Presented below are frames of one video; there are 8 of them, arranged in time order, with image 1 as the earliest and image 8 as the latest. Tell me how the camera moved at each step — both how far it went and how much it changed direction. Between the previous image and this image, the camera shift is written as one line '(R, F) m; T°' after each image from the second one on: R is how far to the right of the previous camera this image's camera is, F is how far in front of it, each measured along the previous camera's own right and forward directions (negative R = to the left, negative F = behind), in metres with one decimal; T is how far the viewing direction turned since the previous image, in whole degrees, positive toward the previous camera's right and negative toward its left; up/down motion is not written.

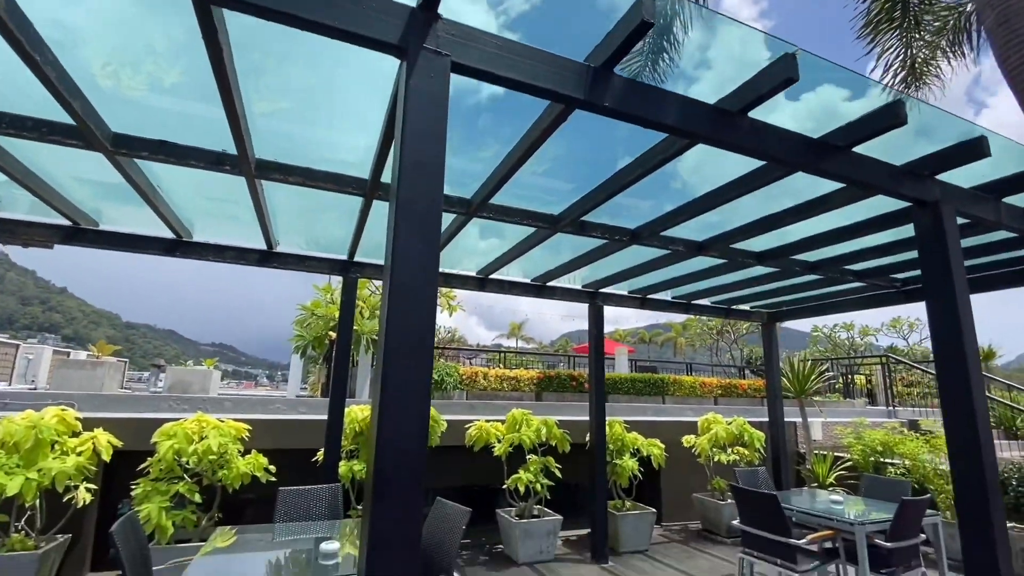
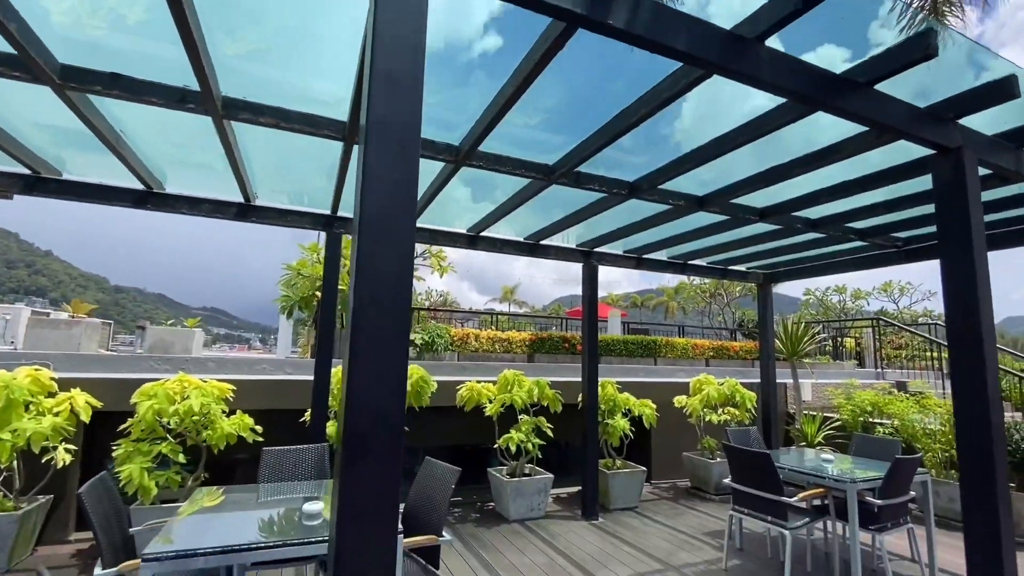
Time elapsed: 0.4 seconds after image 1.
(0.0, +0.1) m; +1°
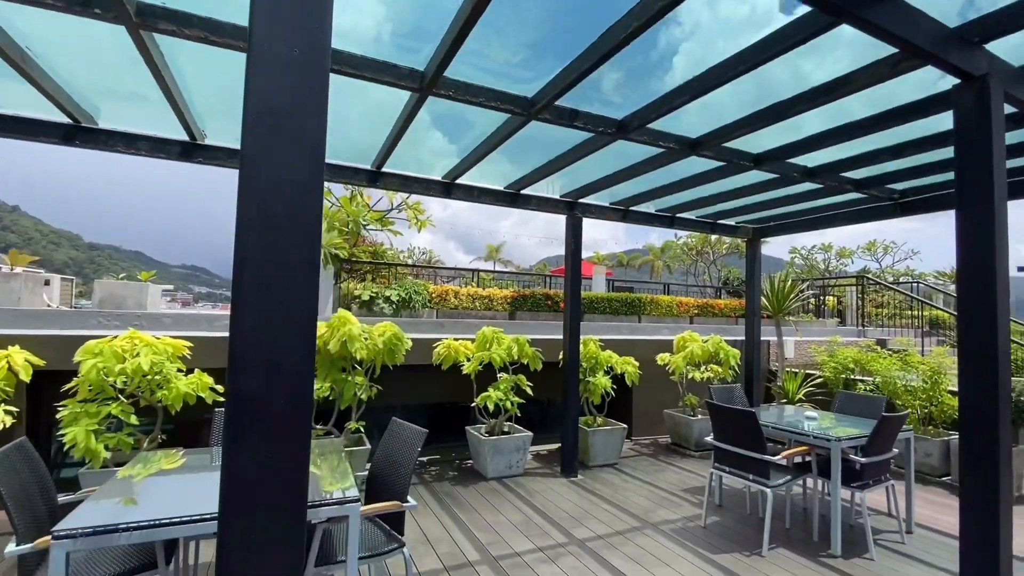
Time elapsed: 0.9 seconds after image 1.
(+0.1, +0.2) m; +2°
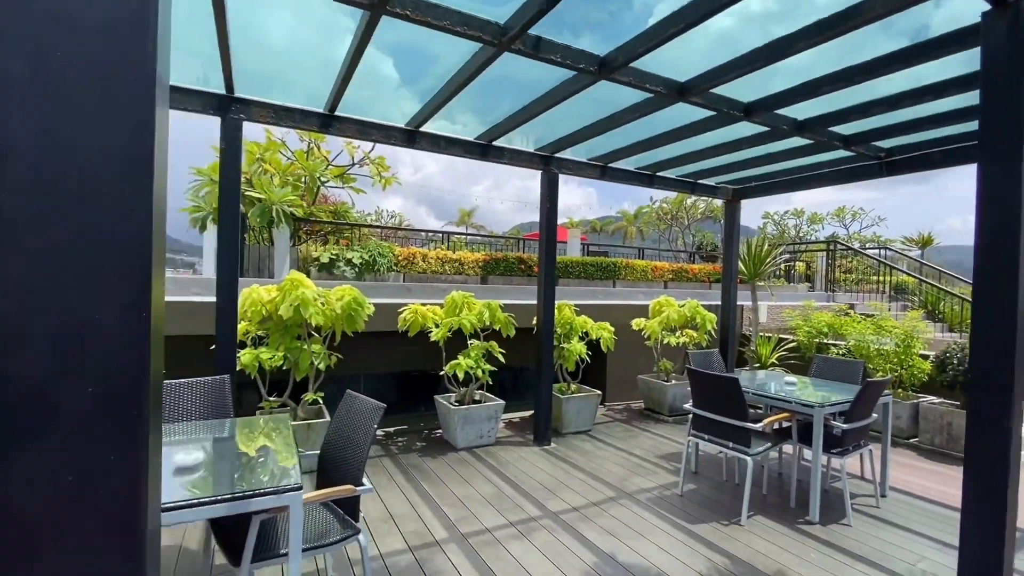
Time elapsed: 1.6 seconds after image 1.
(0.0, +0.3) m; +3°
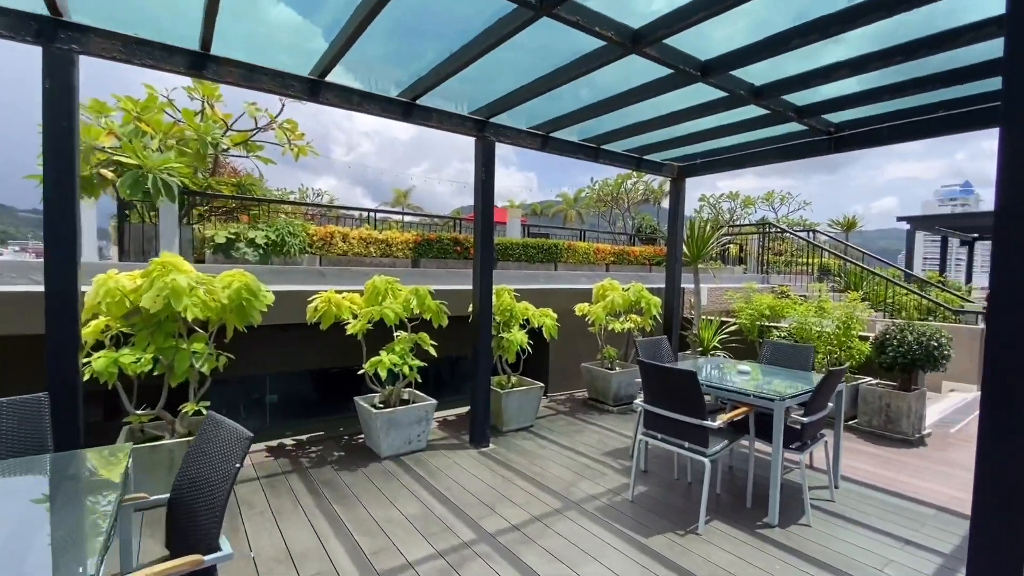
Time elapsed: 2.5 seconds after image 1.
(+0.1, +0.5) m; +7°
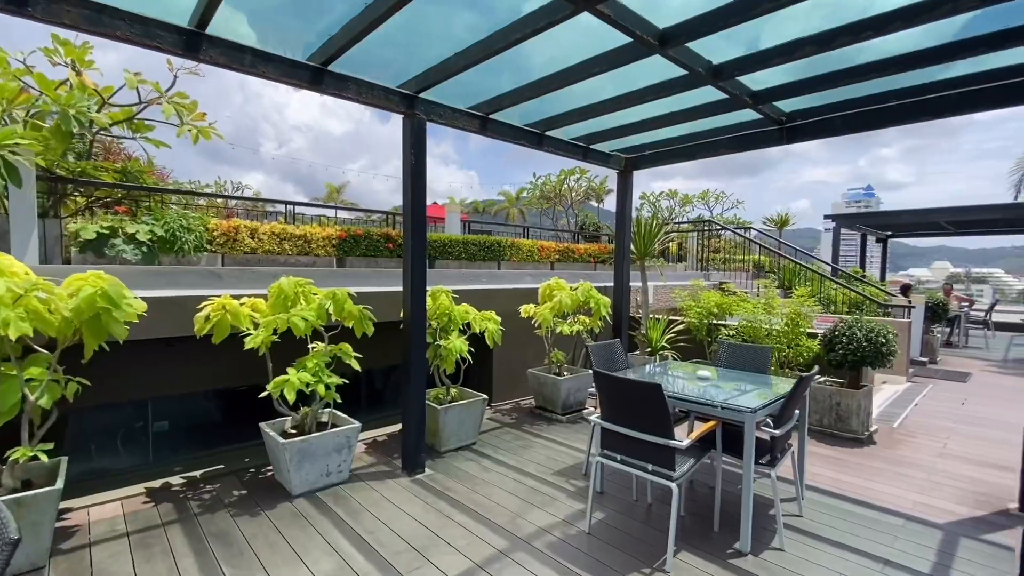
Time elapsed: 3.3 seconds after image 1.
(0.0, +0.4) m; +7°
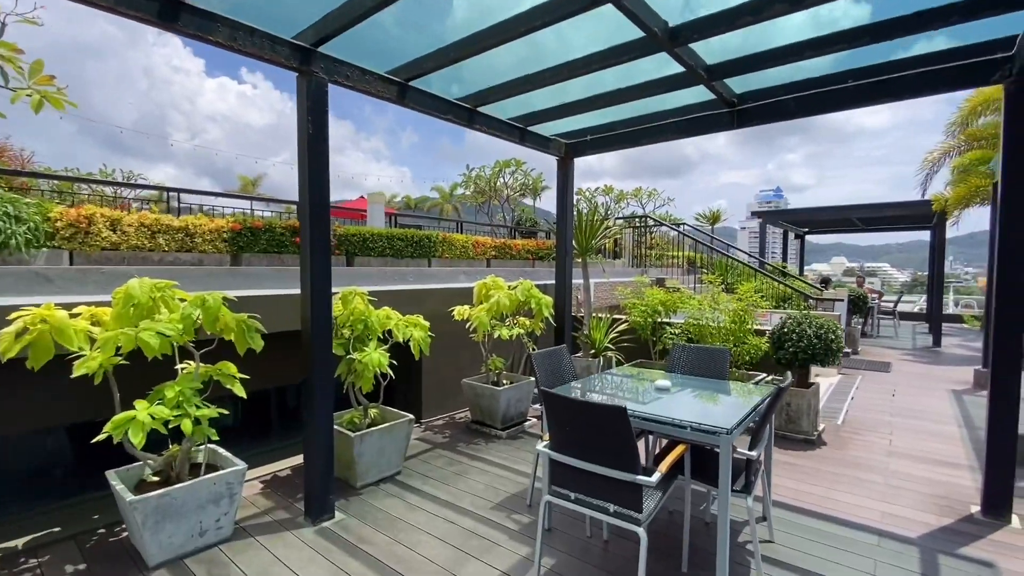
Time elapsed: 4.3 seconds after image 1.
(0.0, +0.5) m; +8°
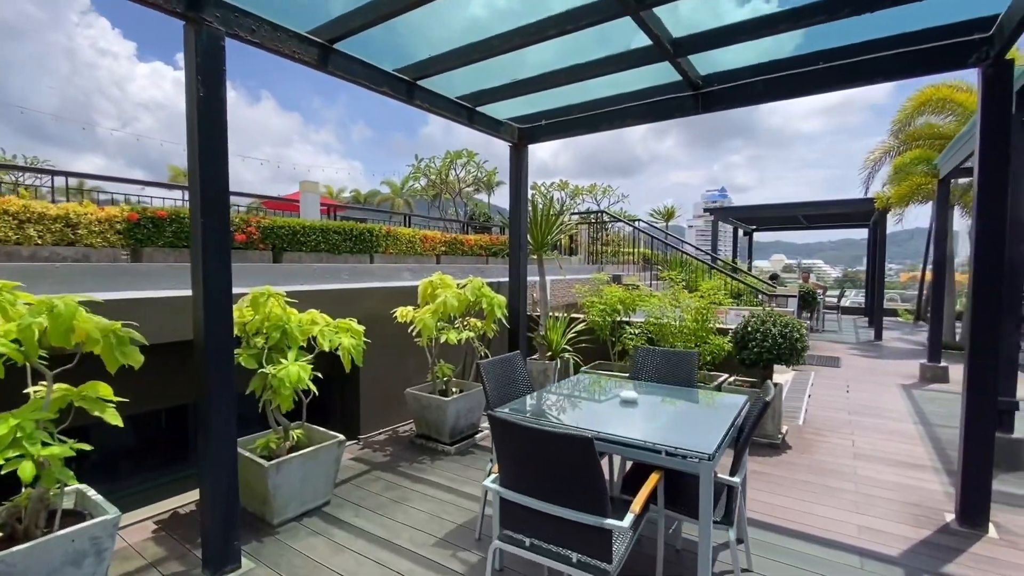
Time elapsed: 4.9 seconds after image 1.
(+0.1, +0.4) m; +5°
